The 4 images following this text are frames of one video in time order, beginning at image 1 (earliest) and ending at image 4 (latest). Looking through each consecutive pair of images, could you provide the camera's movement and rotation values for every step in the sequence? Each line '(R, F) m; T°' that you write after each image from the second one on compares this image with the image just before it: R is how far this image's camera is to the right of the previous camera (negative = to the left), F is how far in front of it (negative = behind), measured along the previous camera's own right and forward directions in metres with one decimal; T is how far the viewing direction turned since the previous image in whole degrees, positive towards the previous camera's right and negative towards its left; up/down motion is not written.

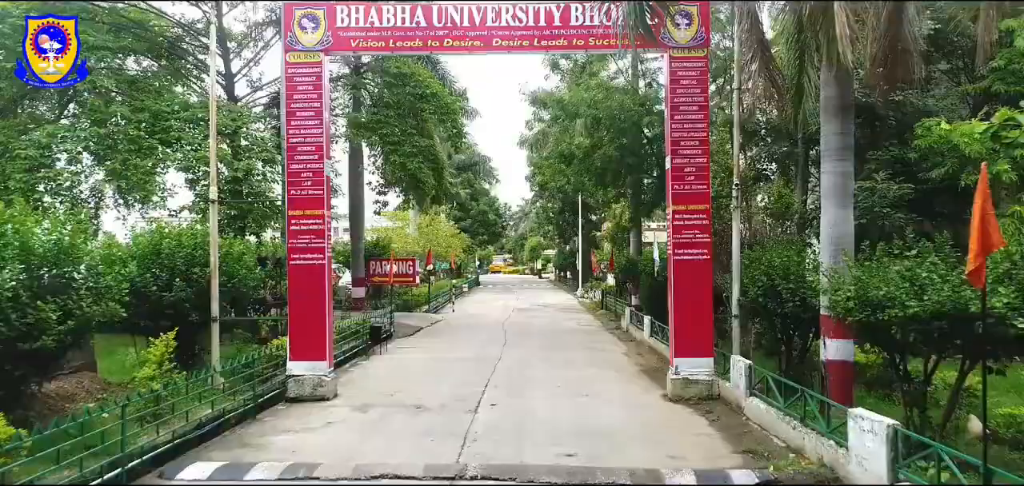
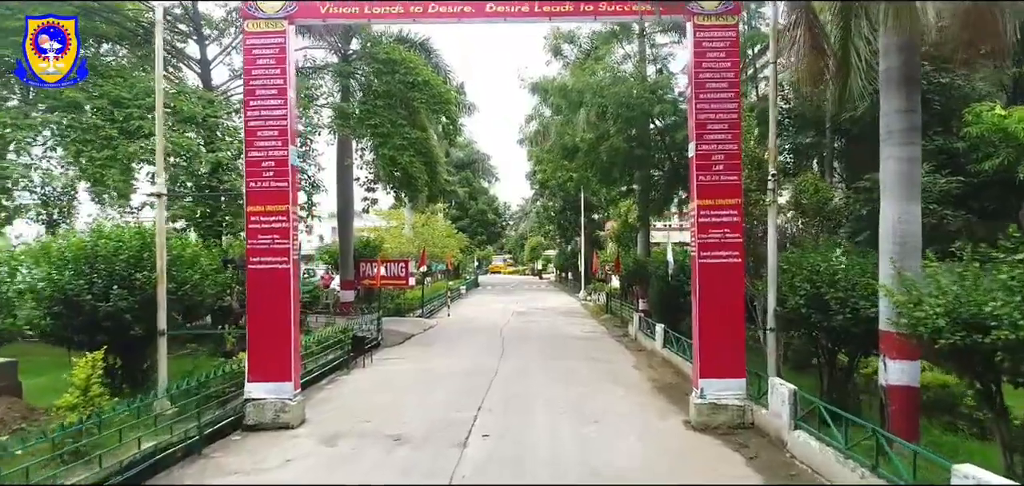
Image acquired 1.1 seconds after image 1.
(0.0, +1.7) m; 0°
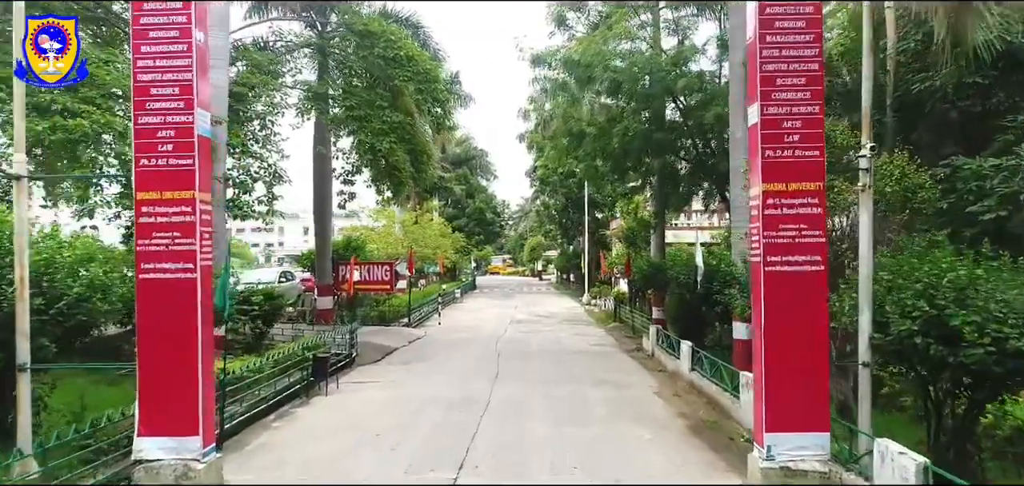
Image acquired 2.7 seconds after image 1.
(+0.1, +2.7) m; 0°
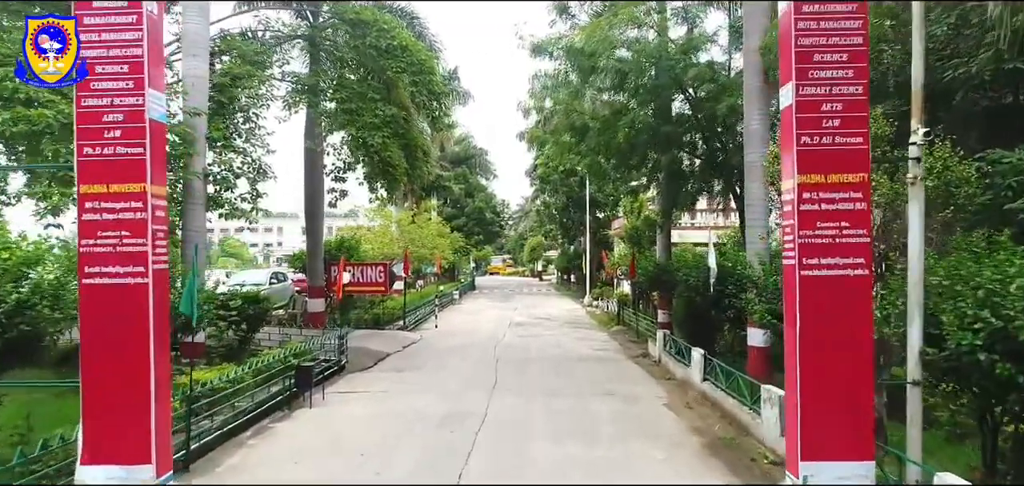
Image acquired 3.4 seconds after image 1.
(0.0, +0.9) m; 0°
